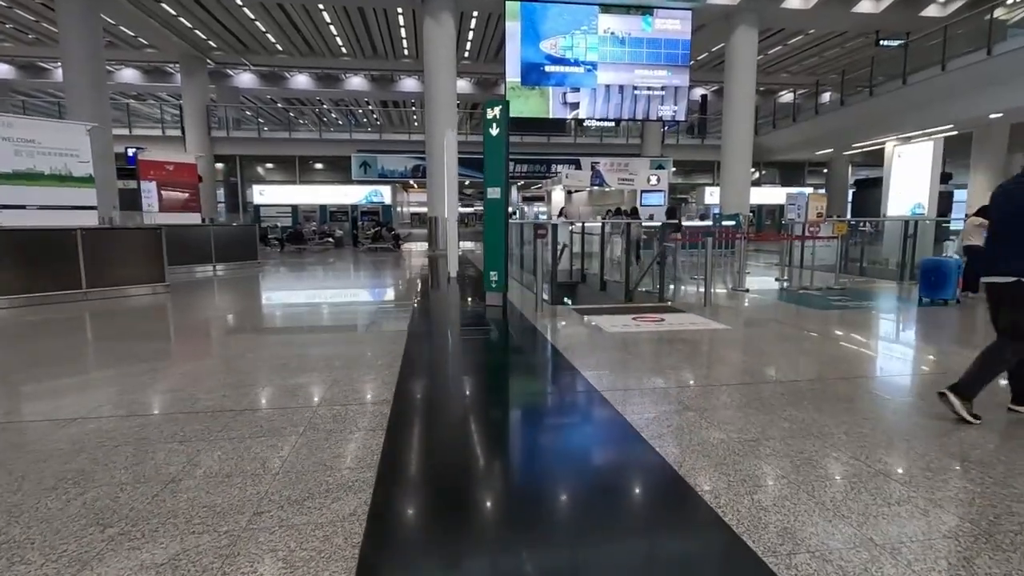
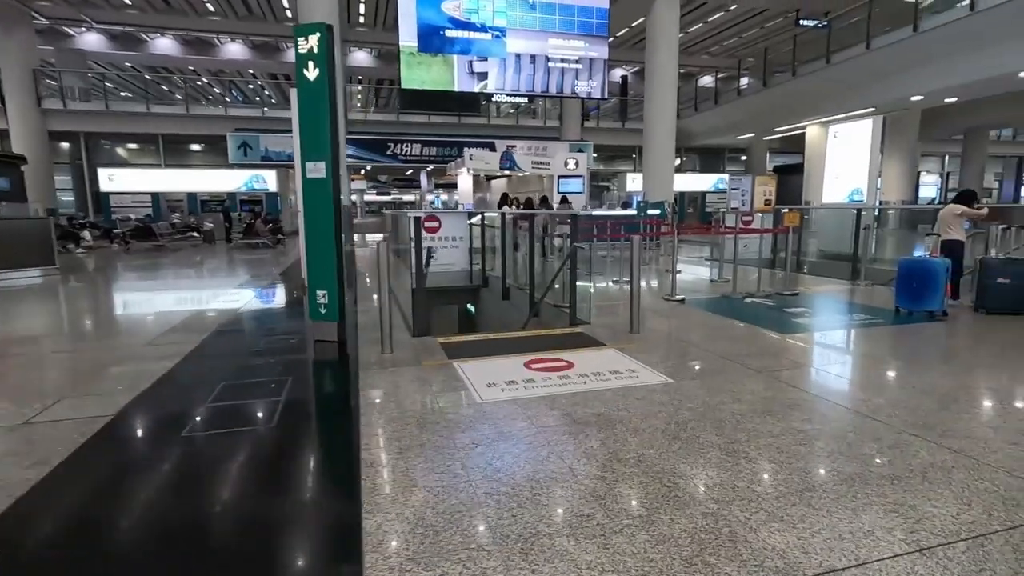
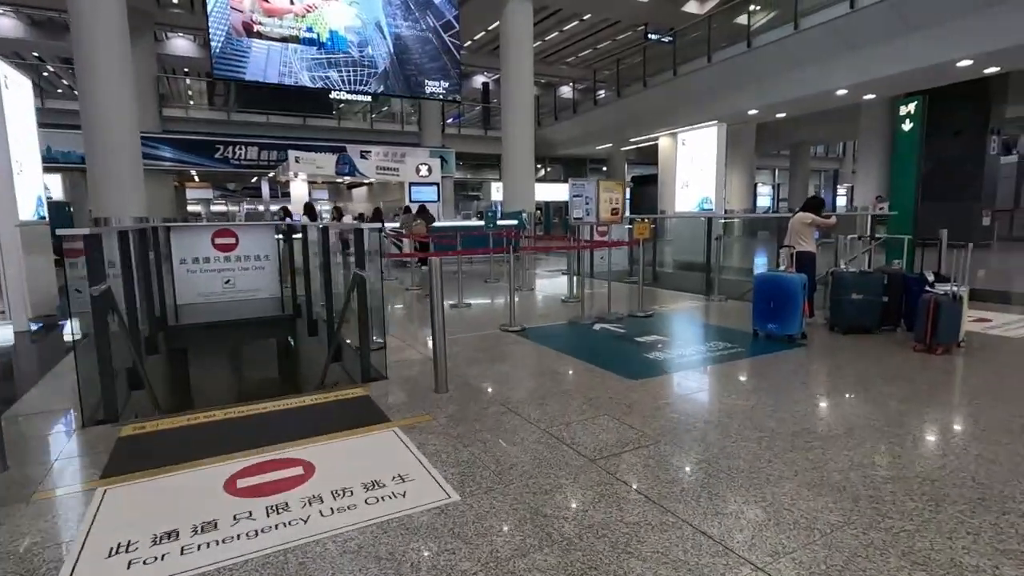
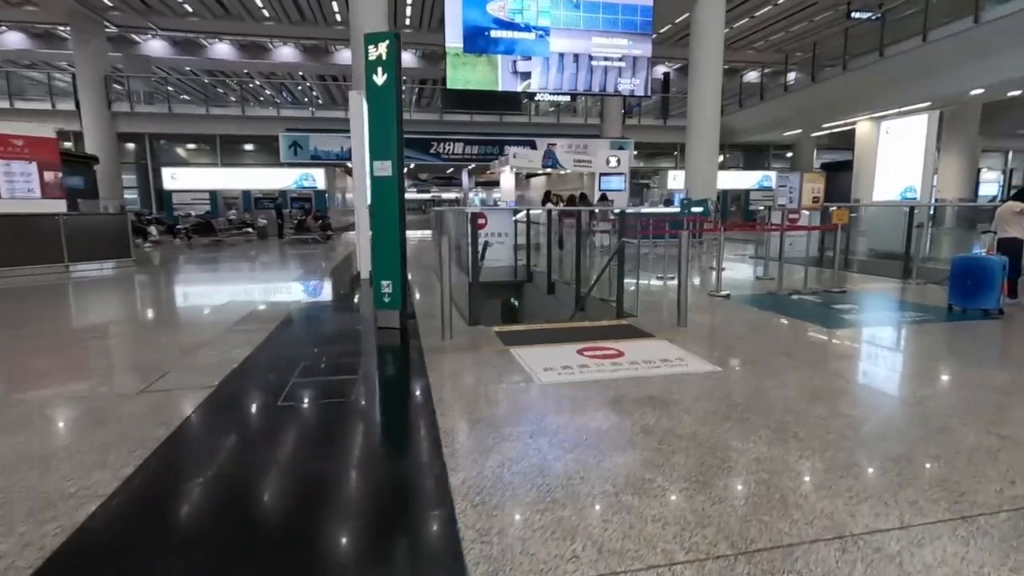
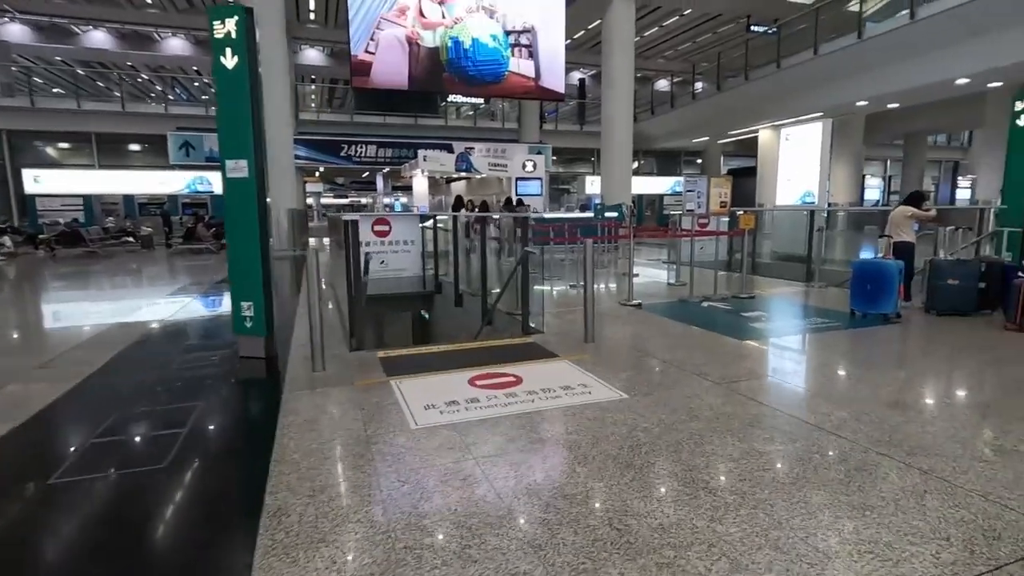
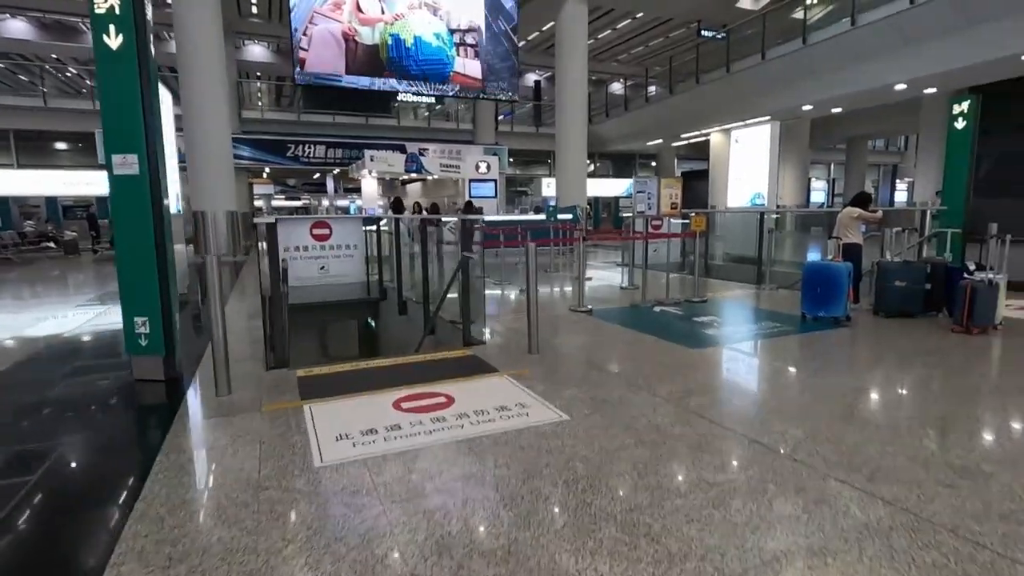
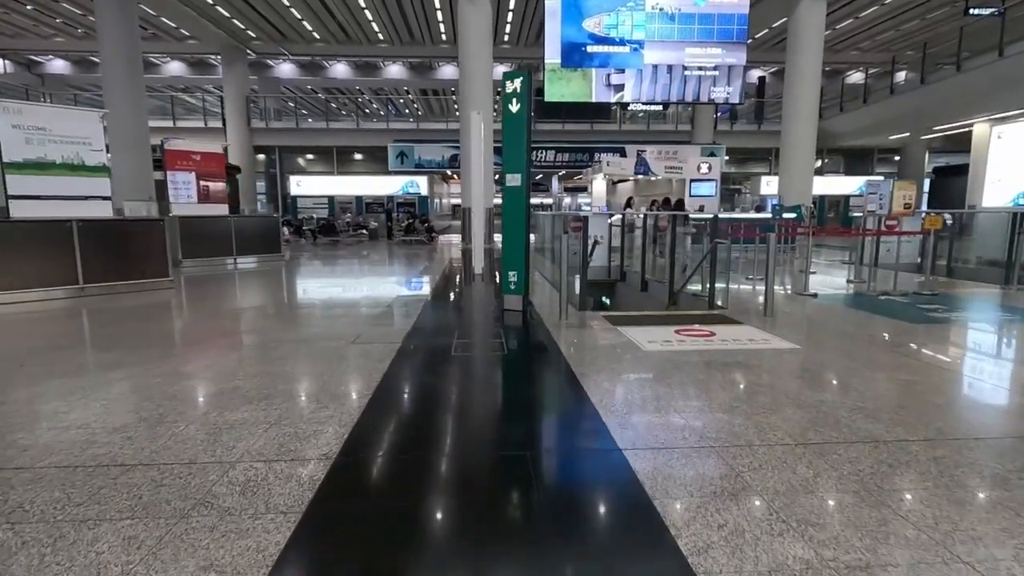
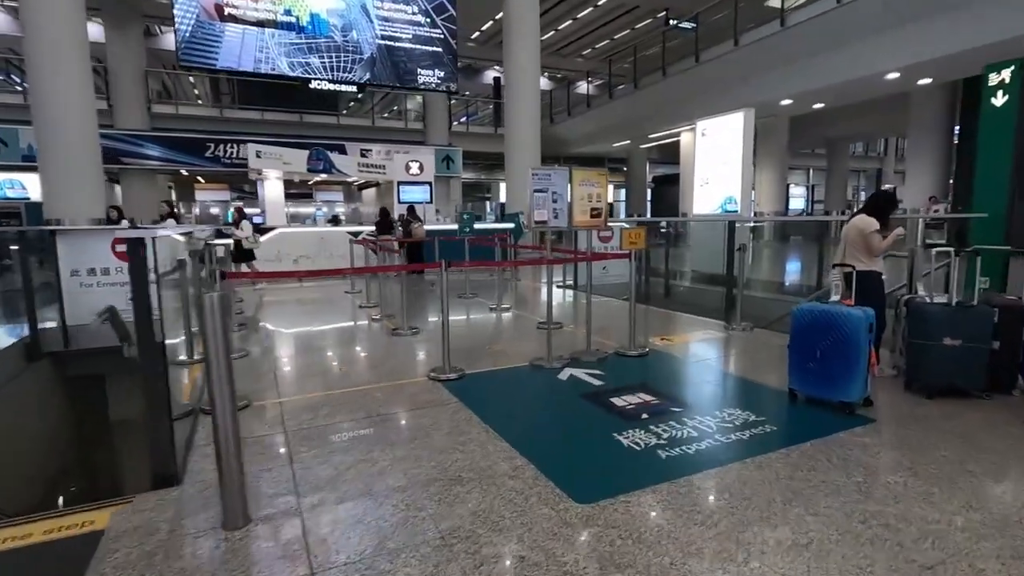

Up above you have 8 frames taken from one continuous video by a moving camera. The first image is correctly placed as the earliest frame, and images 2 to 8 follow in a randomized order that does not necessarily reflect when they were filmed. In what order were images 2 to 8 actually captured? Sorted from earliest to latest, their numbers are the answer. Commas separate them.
7, 4, 2, 5, 6, 3, 8
